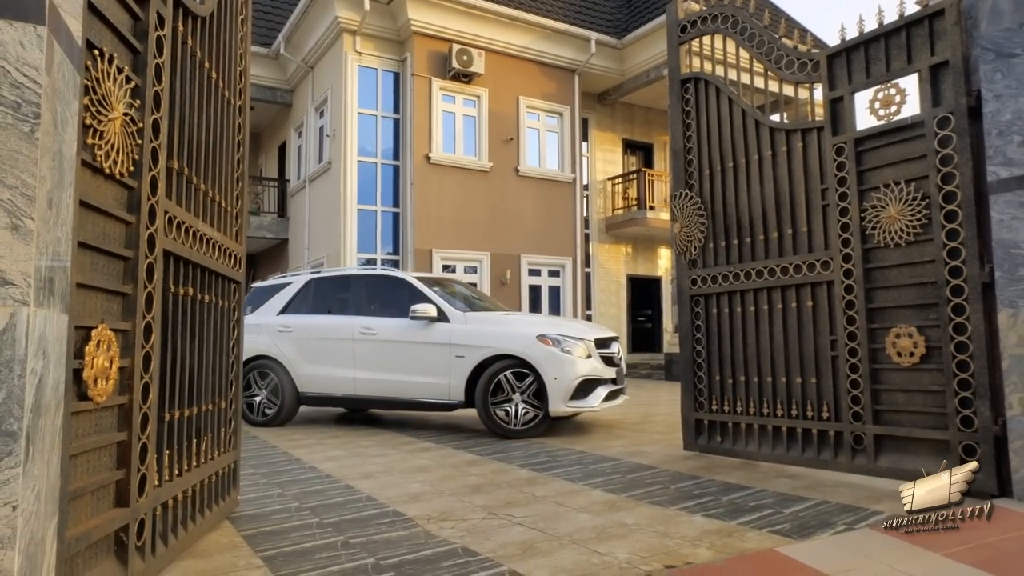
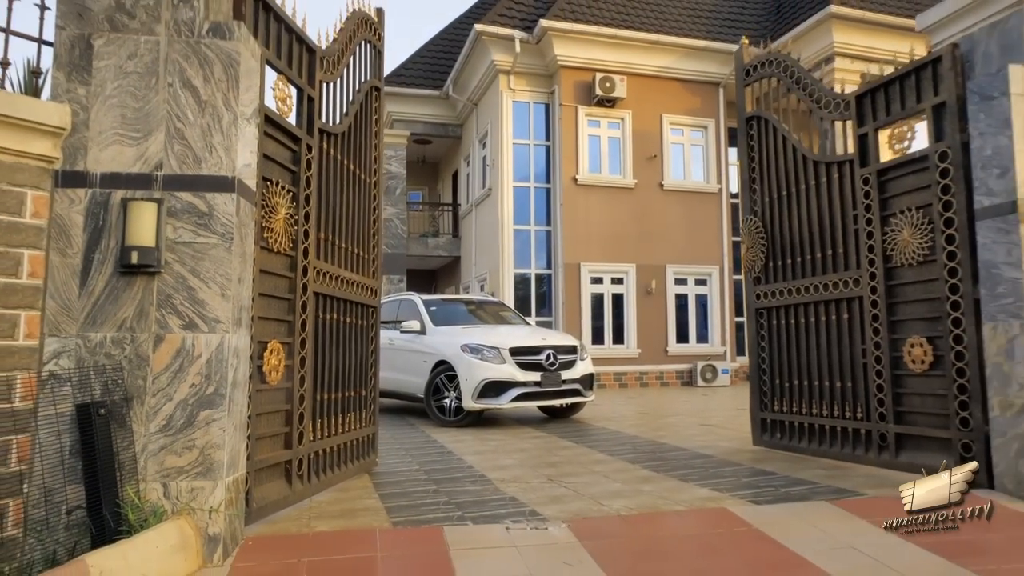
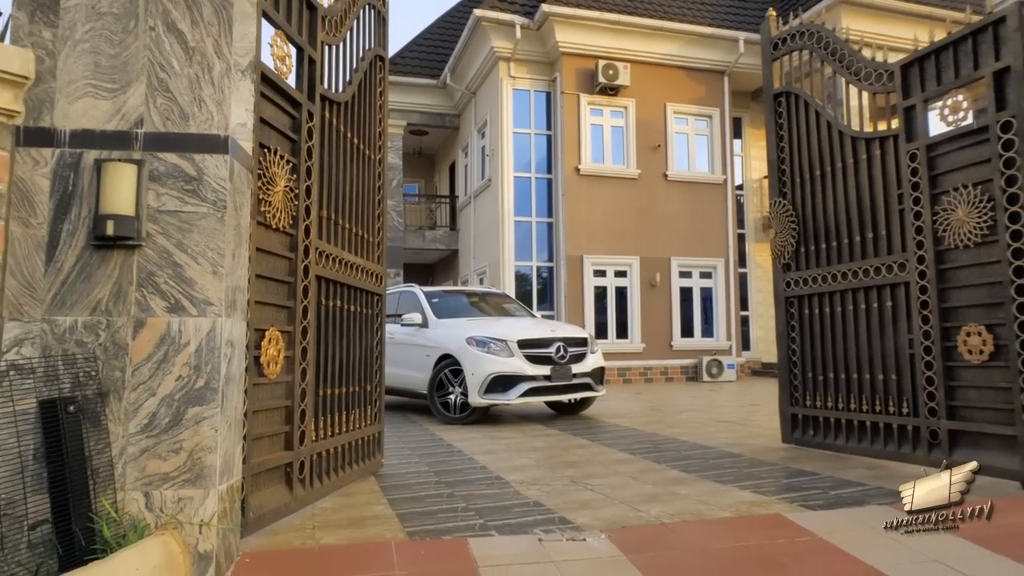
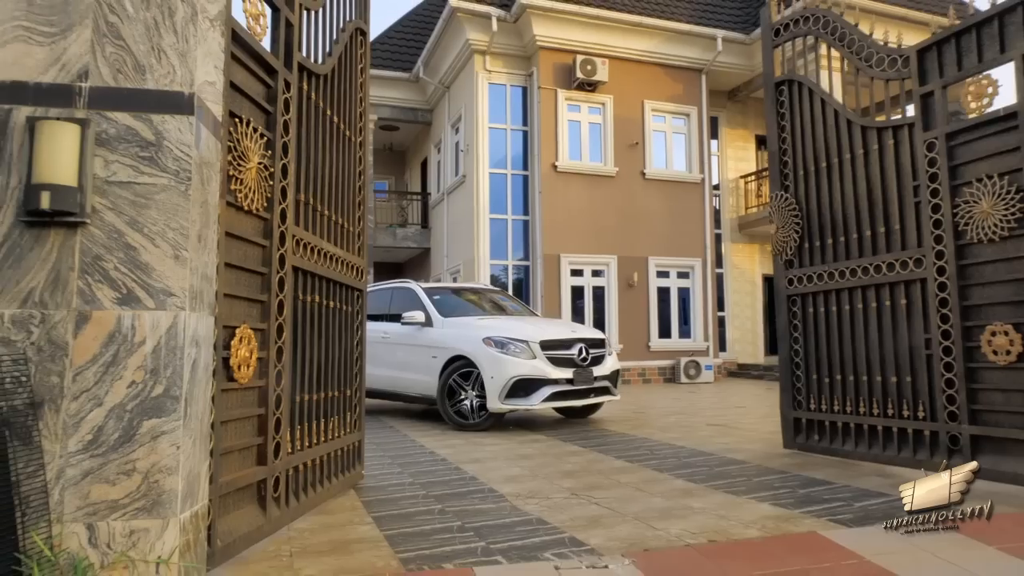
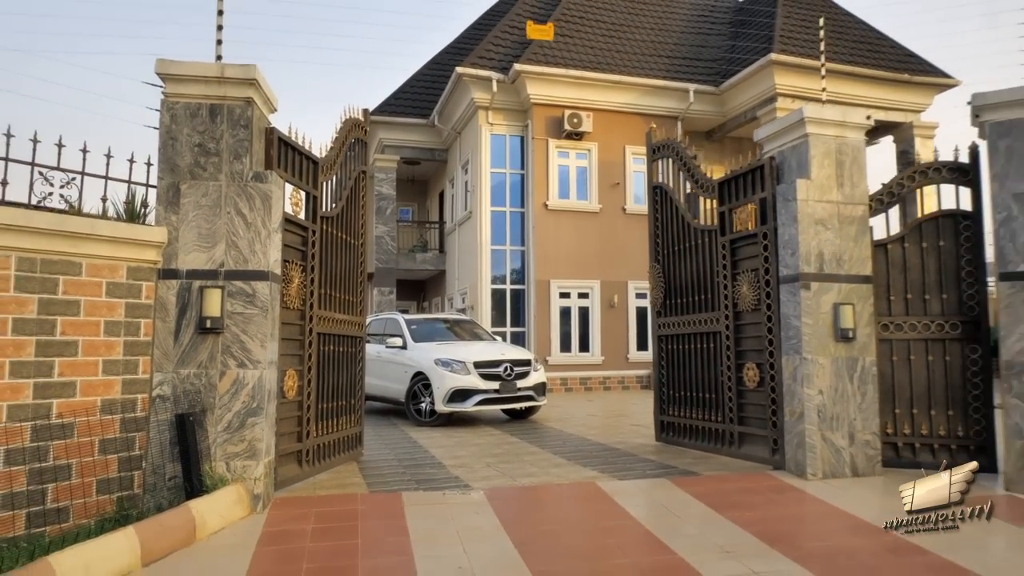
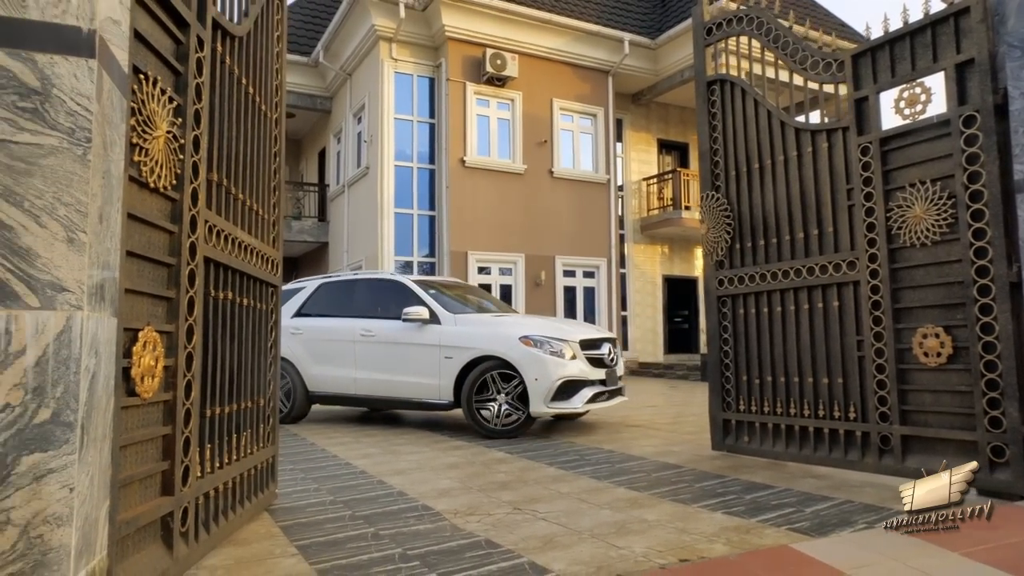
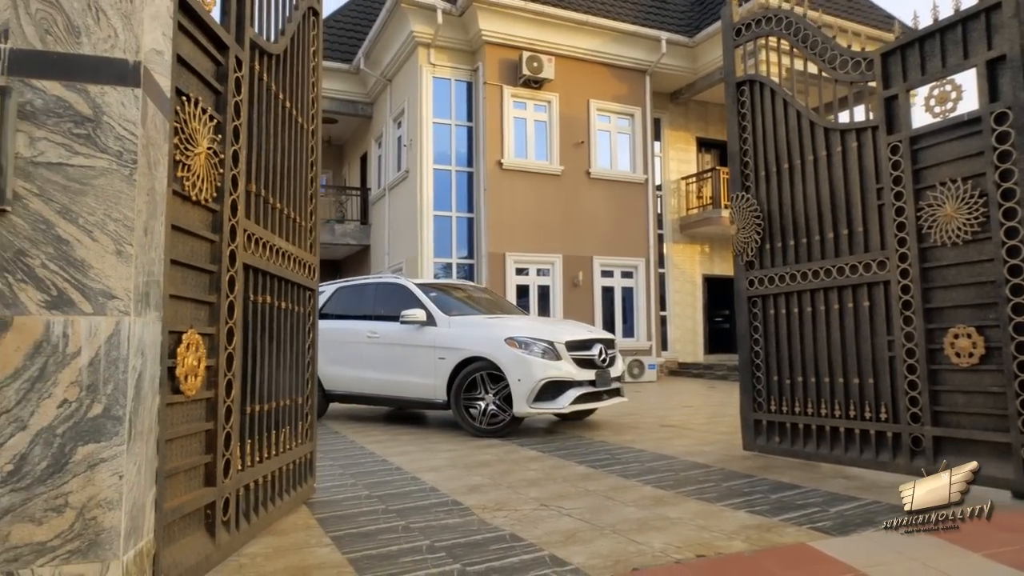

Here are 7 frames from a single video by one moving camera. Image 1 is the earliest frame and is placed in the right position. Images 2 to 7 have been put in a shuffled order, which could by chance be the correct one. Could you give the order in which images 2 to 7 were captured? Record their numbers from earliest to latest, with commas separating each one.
6, 7, 4, 3, 2, 5
